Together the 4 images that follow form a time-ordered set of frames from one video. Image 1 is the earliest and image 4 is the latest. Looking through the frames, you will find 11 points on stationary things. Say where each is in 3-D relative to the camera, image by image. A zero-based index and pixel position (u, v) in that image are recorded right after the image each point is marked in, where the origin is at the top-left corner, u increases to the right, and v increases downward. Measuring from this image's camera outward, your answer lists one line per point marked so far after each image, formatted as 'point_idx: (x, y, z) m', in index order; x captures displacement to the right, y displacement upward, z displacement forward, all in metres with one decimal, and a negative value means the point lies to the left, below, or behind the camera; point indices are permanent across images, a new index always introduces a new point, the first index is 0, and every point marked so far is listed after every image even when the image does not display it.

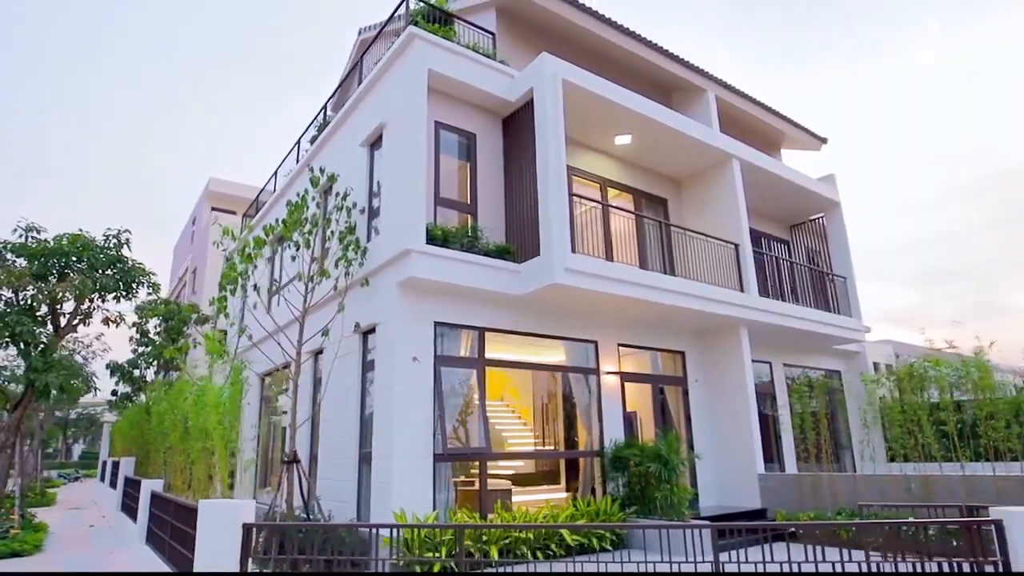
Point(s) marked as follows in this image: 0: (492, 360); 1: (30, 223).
0: (-0.2, -0.9, +7.1) m
1: (-7.3, +1.0, +8.5) m
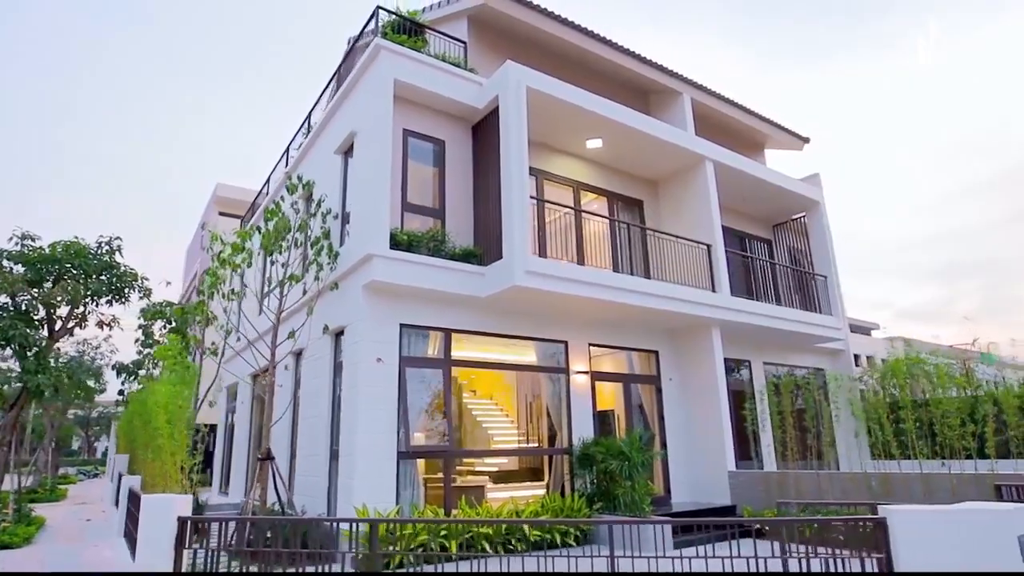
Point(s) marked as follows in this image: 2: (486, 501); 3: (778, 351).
0: (-0.7, -1.0, +7.3) m
1: (-7.8, +0.9, +8.9) m
2: (-0.3, -2.7, +7.2) m
3: (+5.2, -1.2, +10.8) m
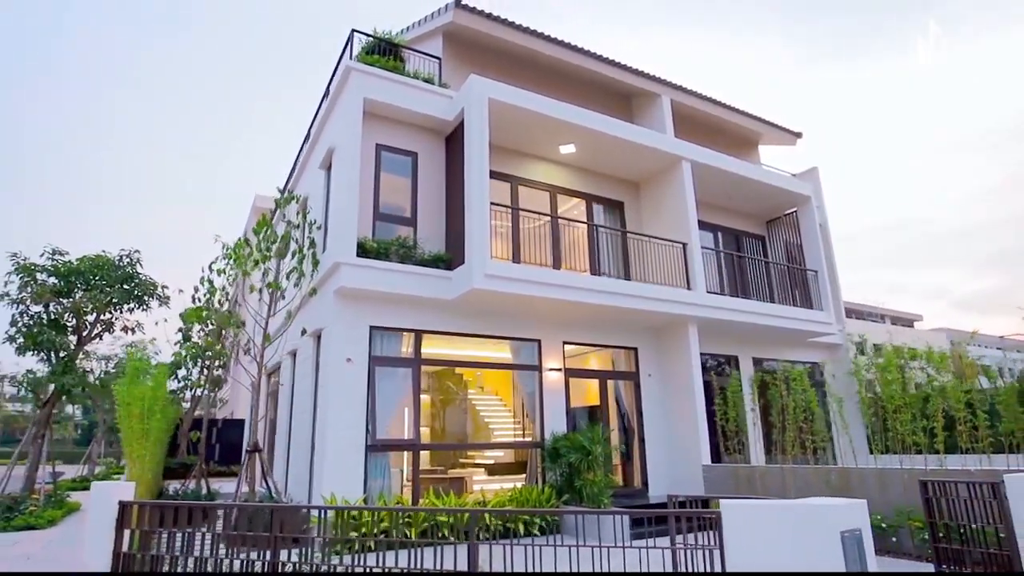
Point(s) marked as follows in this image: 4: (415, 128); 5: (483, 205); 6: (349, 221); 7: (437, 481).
0: (-1.1, -1.0, +7.8) m
1: (-8.1, +0.7, +9.9) m
2: (-0.7, -2.8, +7.6) m
3: (+5.0, -1.1, +10.8) m
4: (-1.5, +2.4, +8.5) m
5: (-0.4, +1.1, +7.5) m
6: (-2.1, +0.9, +7.3) m
7: (-1.0, -2.6, +7.5) m
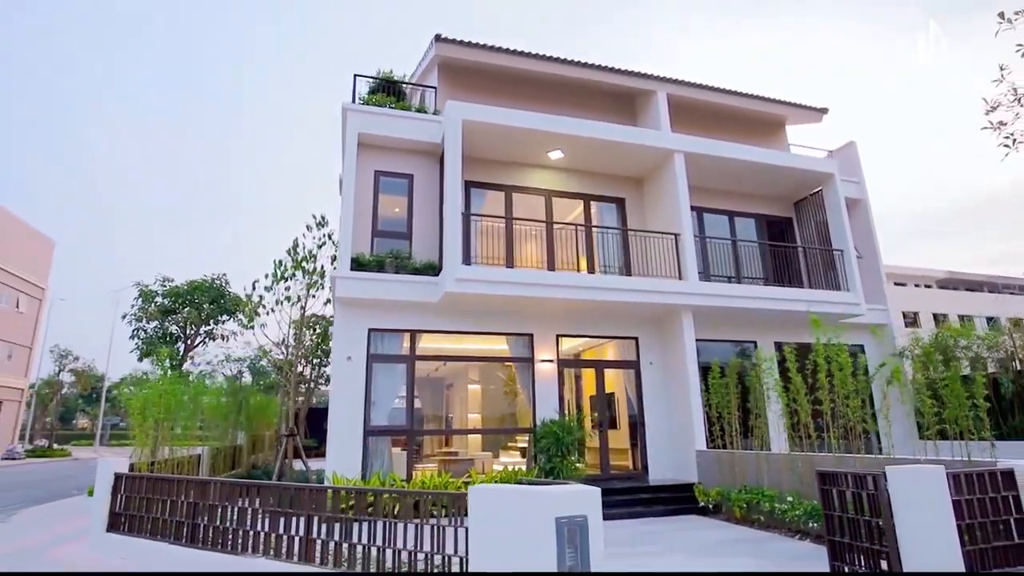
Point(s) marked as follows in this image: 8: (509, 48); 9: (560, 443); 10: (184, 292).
0: (-1.4, -1.1, +8.9) m
1: (-7.8, +0.3, +12.5) m
2: (-0.9, -2.8, +8.6) m
3: (+5.3, -0.8, +10.4) m
4: (-1.7, +2.3, +9.6) m
5: (-0.8, +1.1, +8.4) m
6: (-2.6, +0.7, +8.6) m
7: (-1.2, -2.7, +8.6) m
8: (-0.1, +4.4, +9.9) m
9: (+0.9, -2.3, +8.4) m
10: (-7.2, -0.1, +12.3) m
